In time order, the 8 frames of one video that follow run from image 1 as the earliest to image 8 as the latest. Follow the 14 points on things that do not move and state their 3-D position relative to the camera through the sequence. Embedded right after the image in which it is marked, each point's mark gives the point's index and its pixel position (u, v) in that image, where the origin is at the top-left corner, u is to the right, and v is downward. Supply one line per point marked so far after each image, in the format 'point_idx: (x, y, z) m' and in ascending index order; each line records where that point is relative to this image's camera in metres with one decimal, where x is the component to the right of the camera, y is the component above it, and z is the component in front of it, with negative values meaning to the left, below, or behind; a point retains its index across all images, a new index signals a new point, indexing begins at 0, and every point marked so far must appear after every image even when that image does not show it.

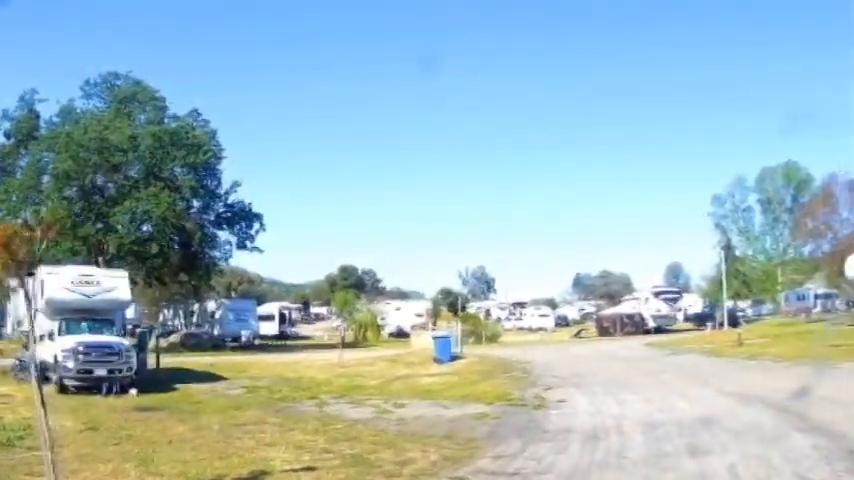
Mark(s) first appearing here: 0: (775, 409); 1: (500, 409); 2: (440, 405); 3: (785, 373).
0: (+5.0, -2.5, +13.6) m
1: (+1.2, -2.7, +15.3) m
2: (+0.2, -3.0, +17.4) m
3: (+7.2, -2.7, +19.1) m
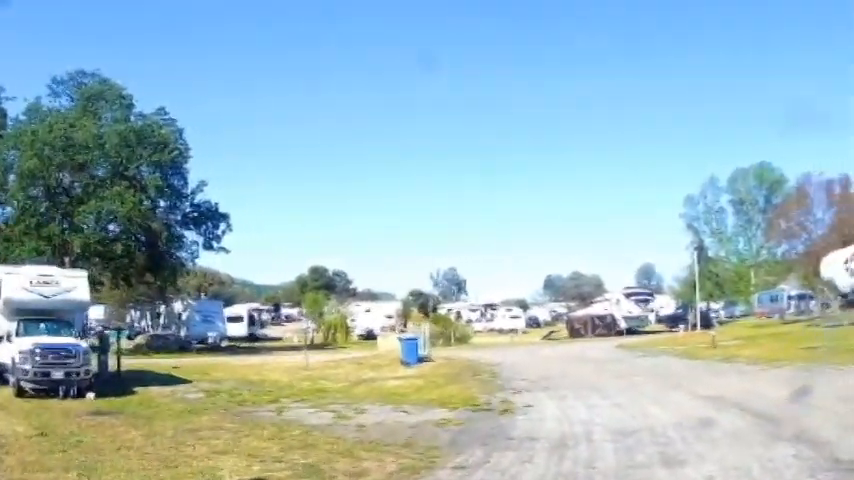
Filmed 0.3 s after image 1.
0: (+4.4, -2.4, +12.9) m
1: (+0.6, -2.7, +14.5) m
2: (-0.4, -3.0, +16.6) m
3: (+6.5, -2.7, +18.5) m
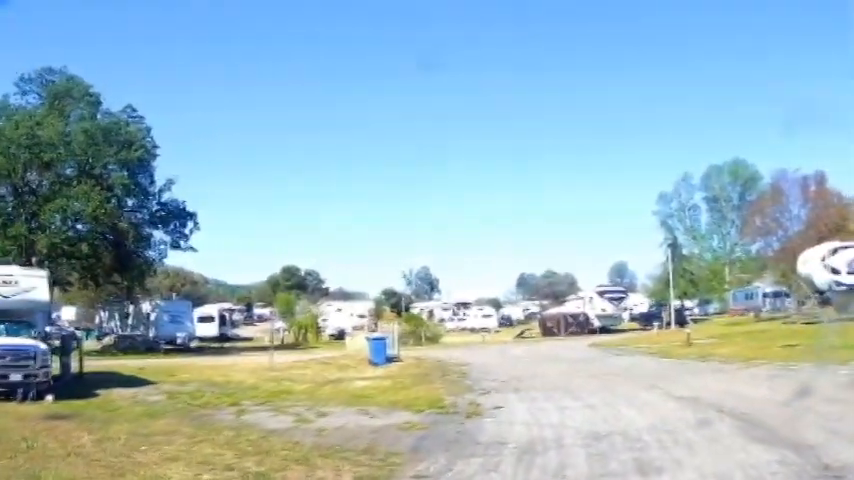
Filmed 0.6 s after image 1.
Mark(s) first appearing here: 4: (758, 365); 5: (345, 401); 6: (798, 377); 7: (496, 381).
0: (+3.9, -2.3, +12.3) m
1: (0.0, -2.6, +13.7) m
2: (-1.0, -2.9, +15.8) m
3: (+5.9, -2.6, +17.9) m
4: (+6.9, -2.6, +19.5) m
5: (-1.6, -3.2, +18.9) m
6: (+6.4, -2.4, +16.3) m
7: (+1.4, -2.9, +19.7) m
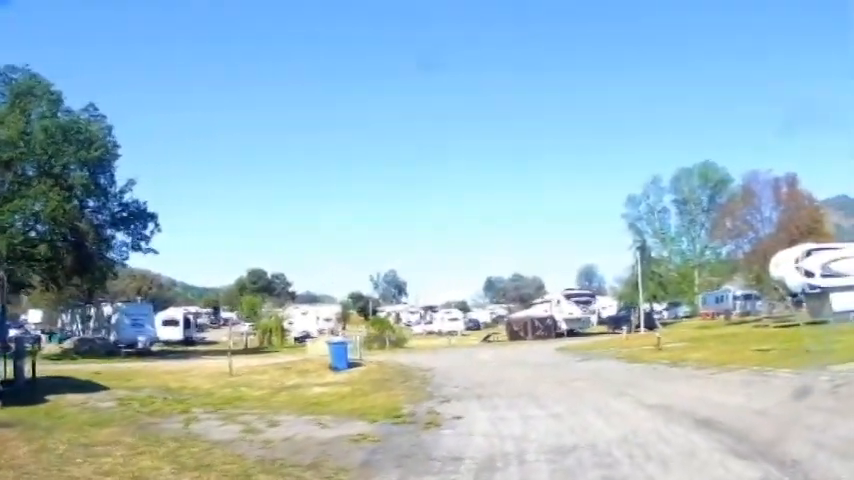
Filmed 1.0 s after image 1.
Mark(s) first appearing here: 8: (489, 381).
0: (+3.4, -2.3, +11.4) m
1: (-0.6, -2.6, +12.8) m
2: (-1.7, -2.8, +14.8) m
3: (+5.1, -2.6, +17.2) m
4: (+6.1, -2.6, +18.8) m
5: (-2.4, -3.2, +17.9) m
6: (+5.7, -2.4, +15.6) m
7: (+0.6, -2.9, +18.8) m
8: (+1.3, -3.0, +20.0) m
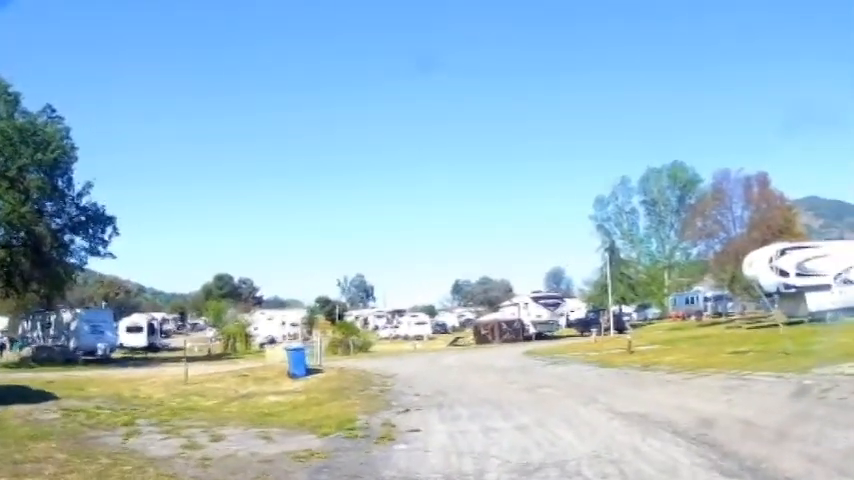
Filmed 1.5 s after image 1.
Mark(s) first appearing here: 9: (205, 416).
0: (+2.8, -2.2, +10.4) m
1: (-1.2, -2.5, +11.6) m
2: (-2.3, -2.8, +13.6) m
3: (+4.4, -2.5, +16.2) m
4: (+5.3, -2.6, +17.8) m
5: (-3.1, -3.2, +16.7) m
6: (+5.0, -2.3, +14.6) m
7: (-0.2, -2.9, +17.7) m
8: (+0.5, -3.0, +18.9) m
9: (-4.5, -3.5, +19.0) m
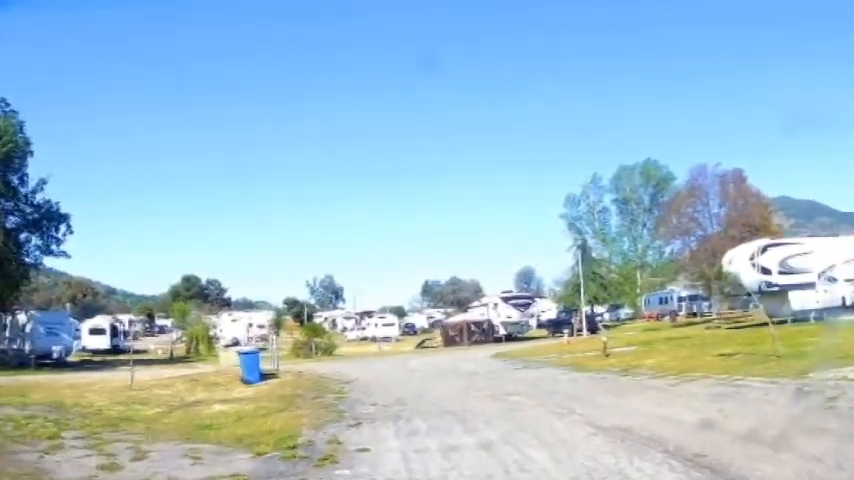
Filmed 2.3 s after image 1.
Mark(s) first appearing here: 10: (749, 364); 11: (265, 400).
0: (+2.3, -2.1, +8.7) m
1: (-1.7, -2.4, +9.8) m
2: (-2.9, -2.7, +11.8) m
3: (+3.7, -2.4, +14.6) m
4: (+4.6, -2.4, +16.2) m
5: (-3.8, -3.0, +14.9) m
6: (+4.4, -2.2, +13.0) m
7: (-0.9, -2.8, +15.9) m
8: (-0.2, -2.8, +17.1) m
9: (-5.2, -3.4, +17.1) m
10: (+6.4, -2.4, +18.8) m
11: (-3.2, -3.2, +18.8) m
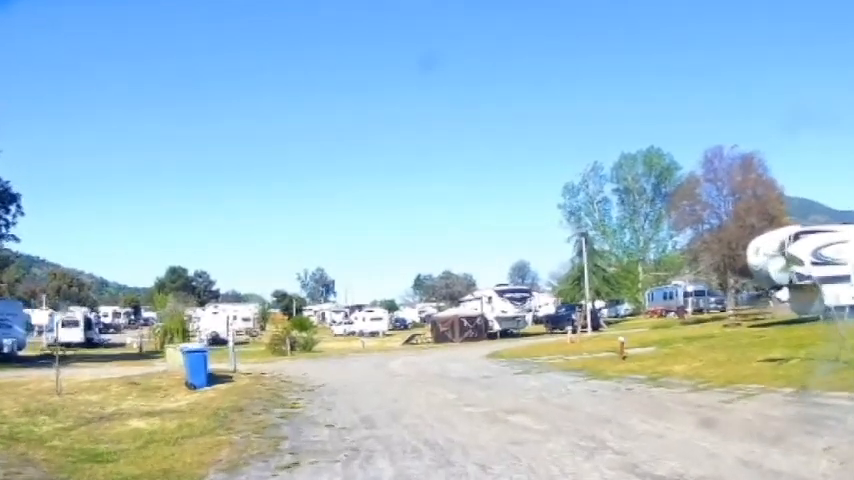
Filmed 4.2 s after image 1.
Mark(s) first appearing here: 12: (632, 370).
0: (+2.1, -1.7, +4.7) m
1: (-2.0, -2.0, +5.7) m
2: (-3.2, -2.2, +7.7) m
3: (+3.4, -2.0, +10.5) m
4: (+4.2, -2.0, +12.2) m
5: (-4.1, -2.6, +10.8) m
6: (+4.1, -1.8, +9.0) m
7: (-1.2, -2.3, +11.9) m
8: (-0.6, -2.4, +13.1) m
9: (-5.5, -2.9, +13.0) m
10: (+6.0, -2.0, +14.8) m
11: (-3.6, -2.7, +14.7) m
12: (+3.9, -2.5, +18.2) m
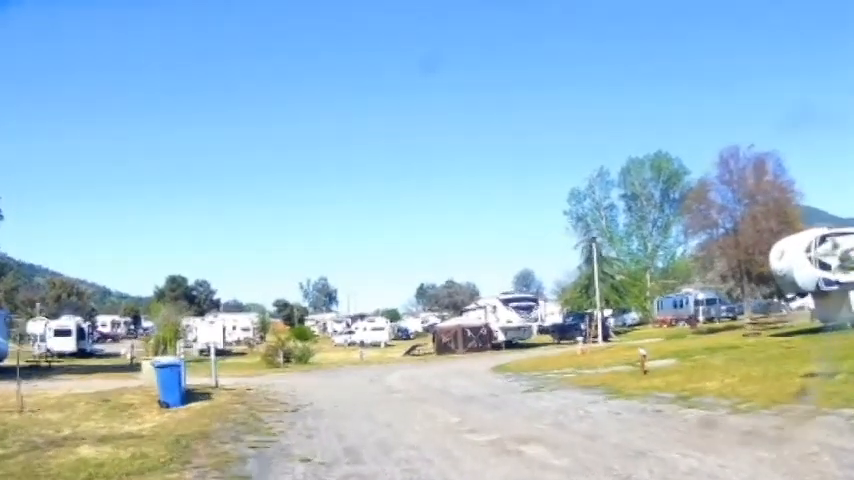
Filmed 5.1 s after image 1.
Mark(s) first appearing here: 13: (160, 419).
0: (+2.0, -1.6, +2.7) m
1: (-2.0, -1.9, +3.7) m
2: (-3.3, -2.2, +5.7) m
3: (+3.4, -1.9, +8.5) m
4: (+4.2, -2.0, +10.2) m
5: (-4.2, -2.5, +8.8) m
6: (+4.1, -1.7, +7.0) m
7: (-1.2, -2.3, +9.8) m
8: (-0.6, -2.4, +11.1) m
9: (-5.6, -2.9, +11.0) m
10: (+6.0, -2.0, +12.8) m
11: (-3.6, -2.7, +12.7) m
12: (+3.9, -2.5, +16.1) m
13: (-4.5, -3.0, +16.0) m
